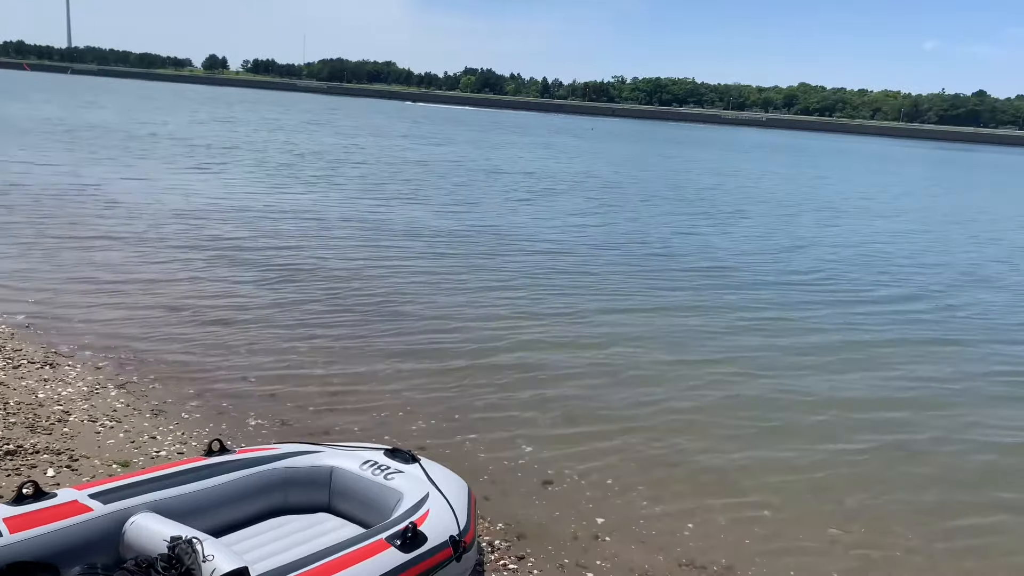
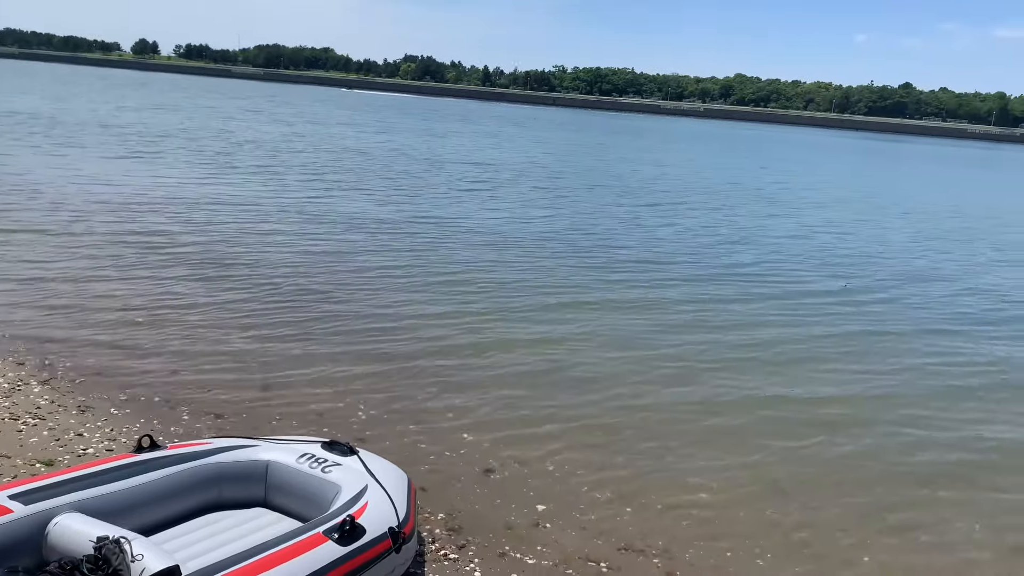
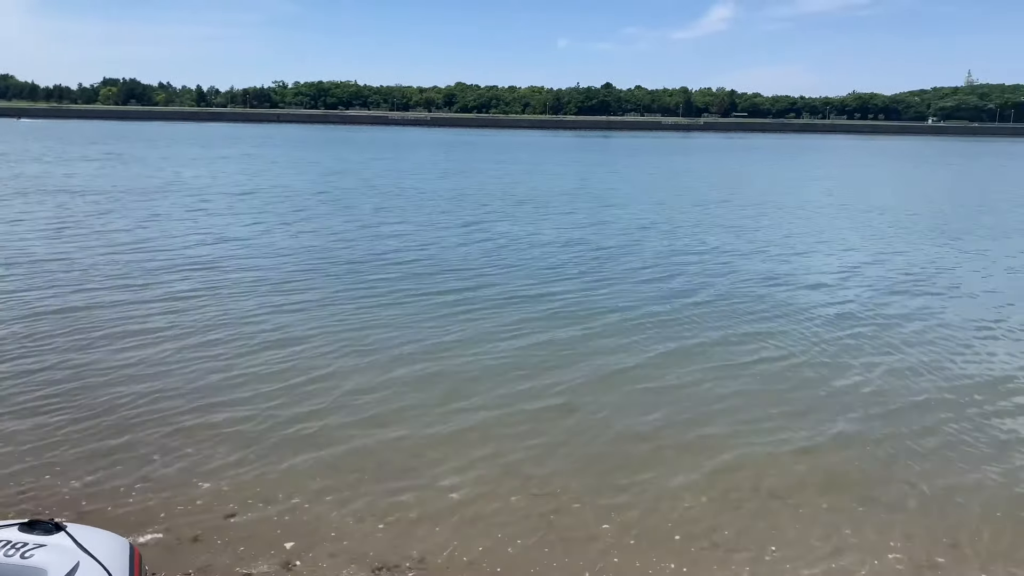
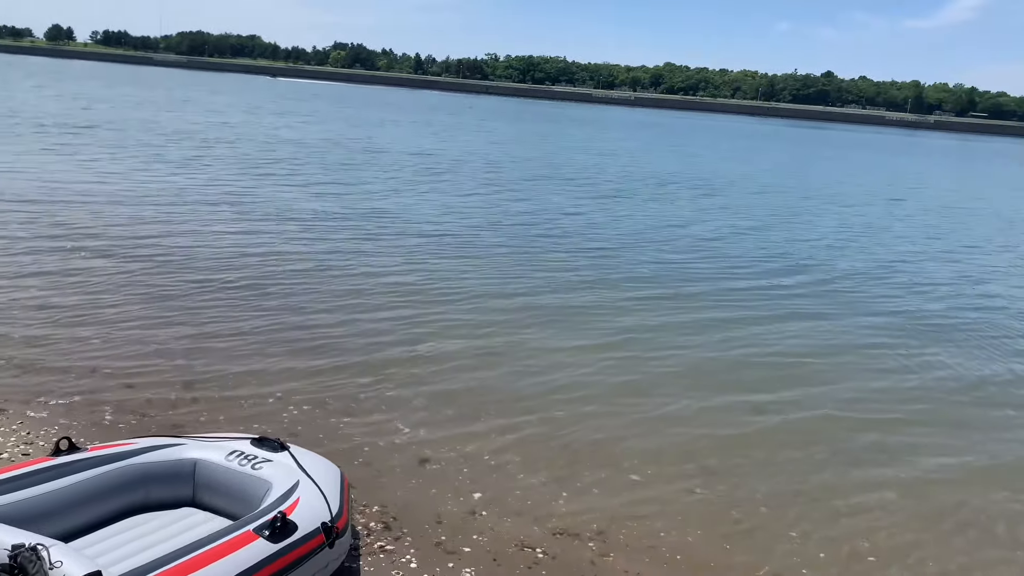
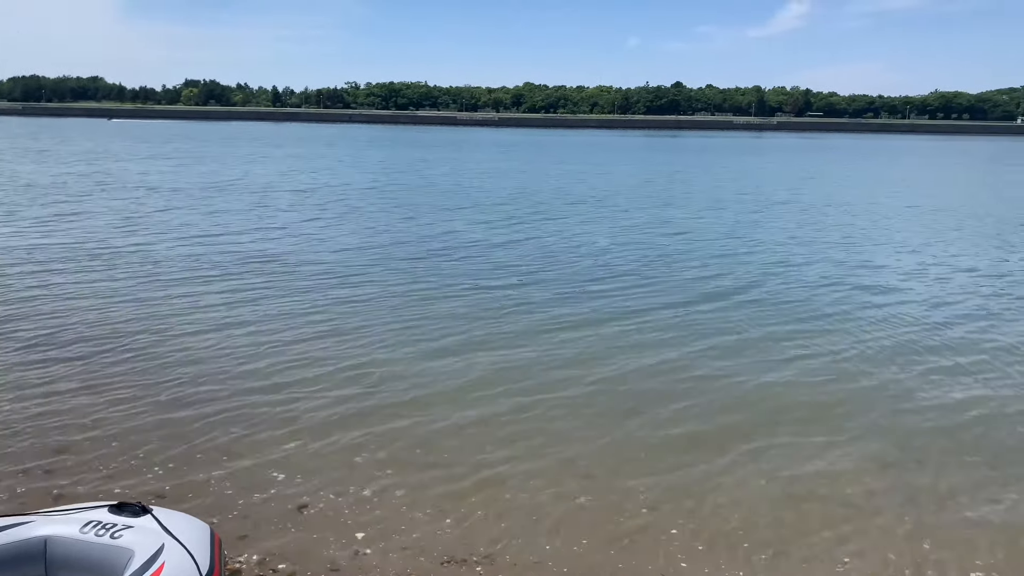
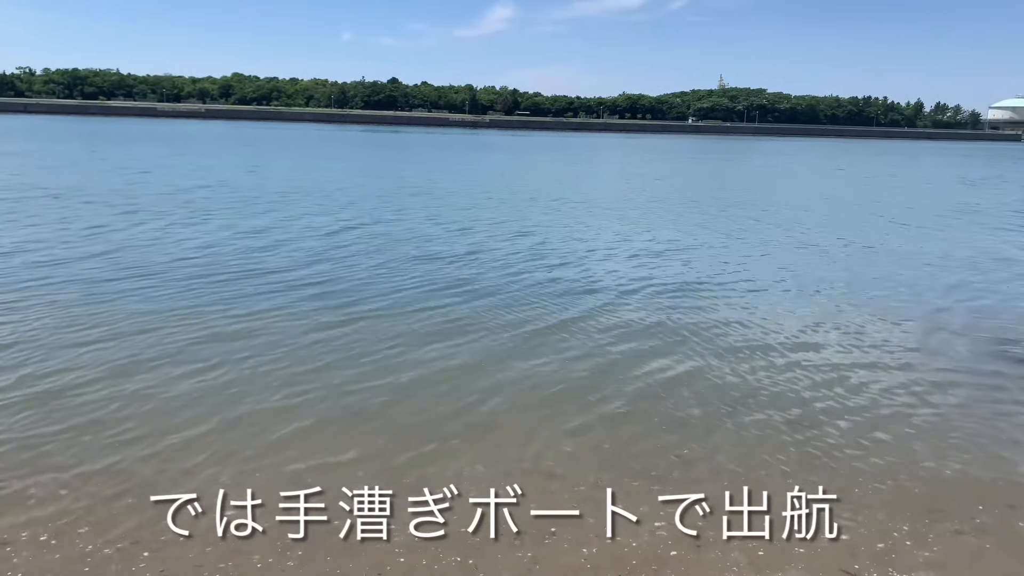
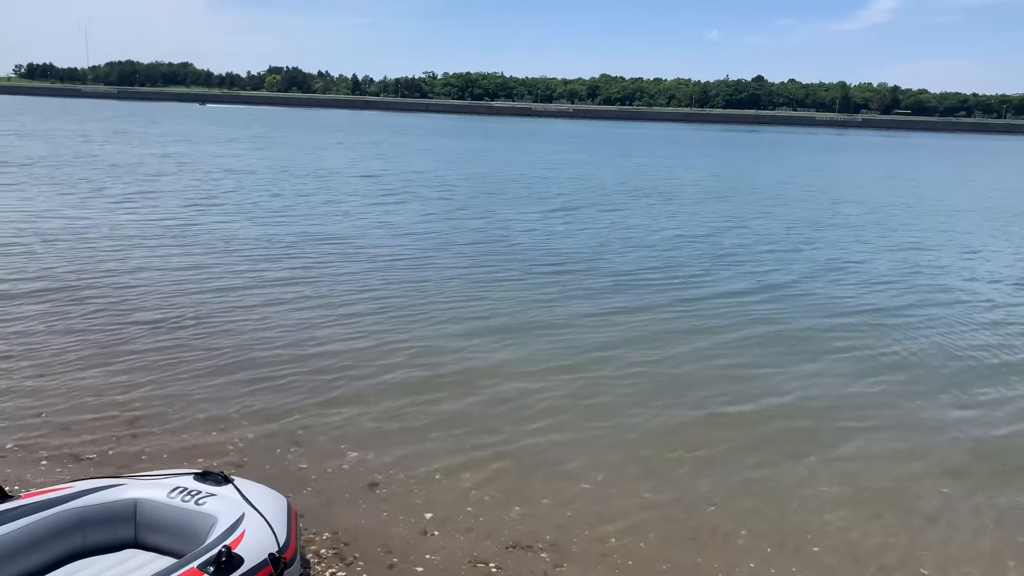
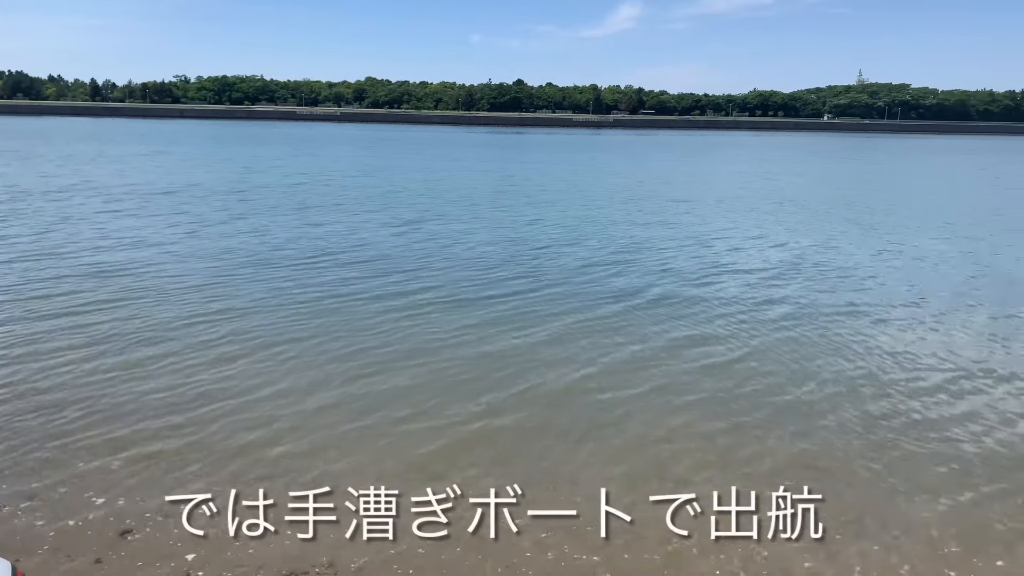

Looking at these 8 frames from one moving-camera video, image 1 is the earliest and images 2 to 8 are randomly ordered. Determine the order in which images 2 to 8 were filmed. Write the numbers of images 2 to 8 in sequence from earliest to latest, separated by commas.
2, 4, 7, 5, 3, 8, 6
